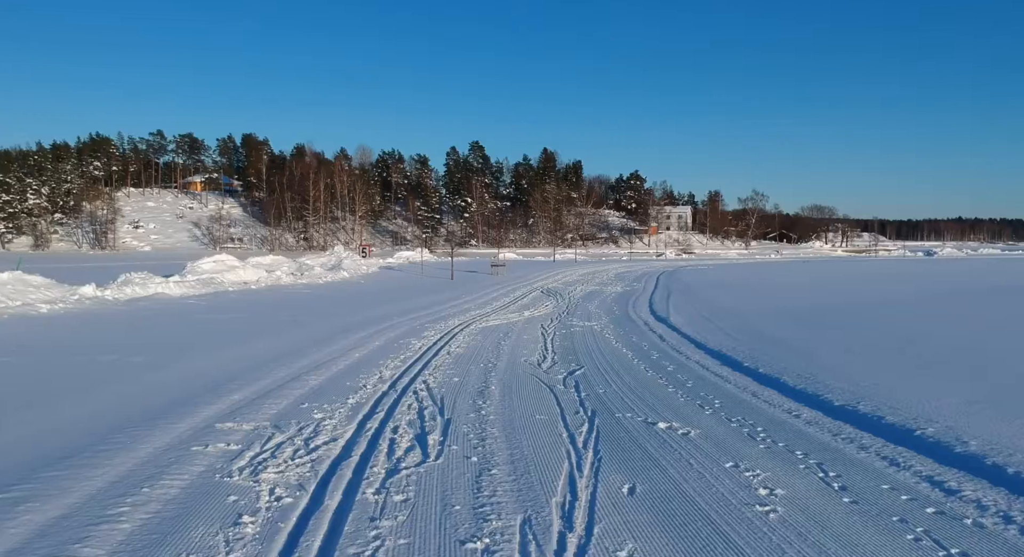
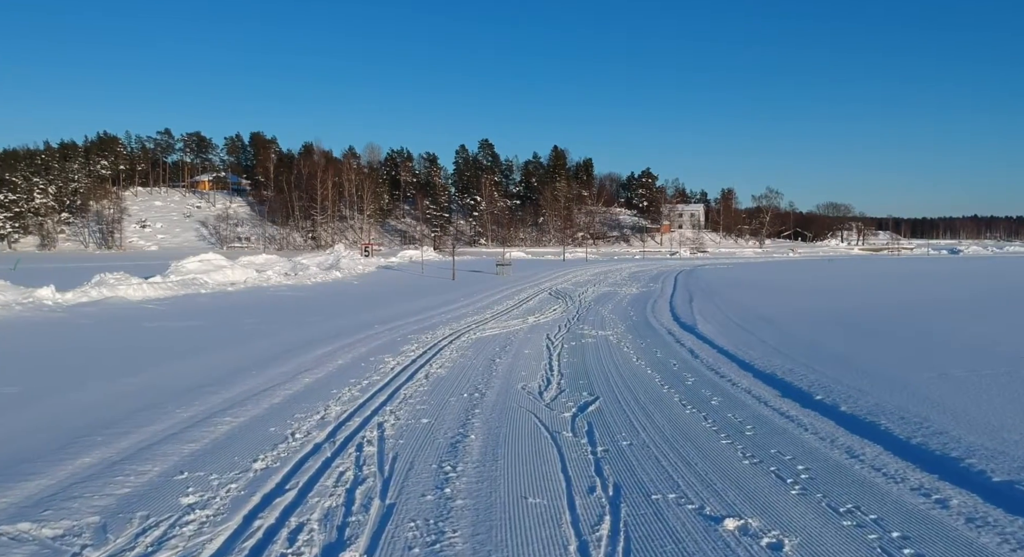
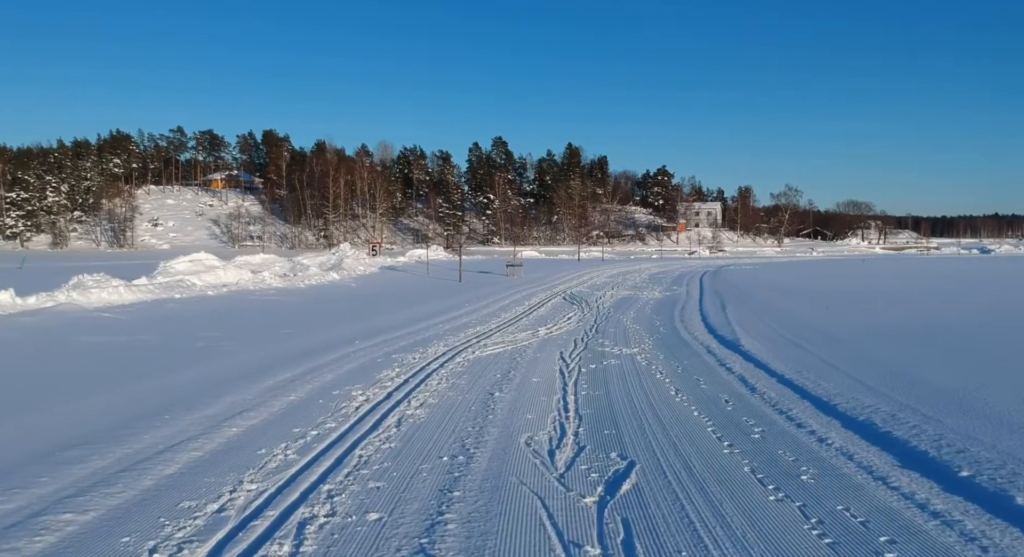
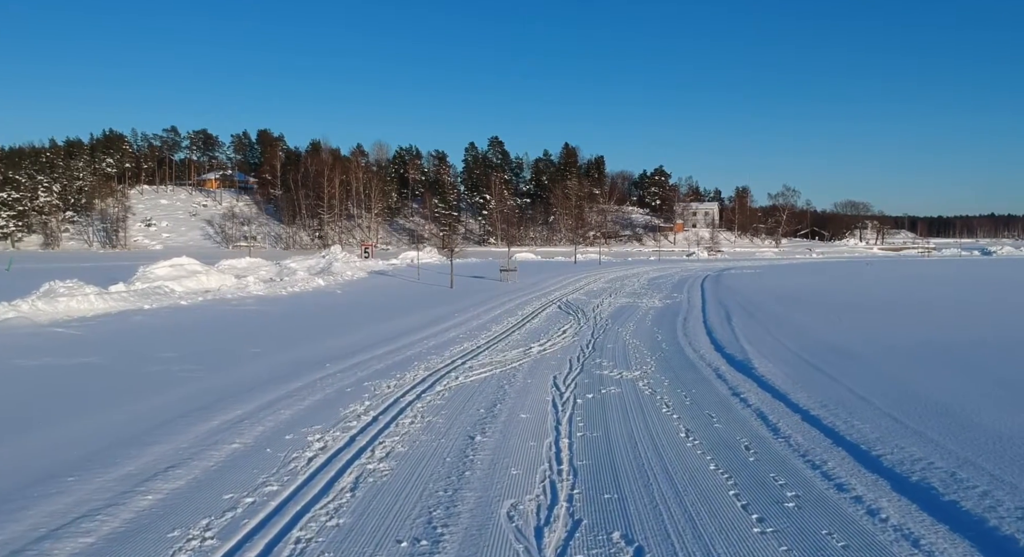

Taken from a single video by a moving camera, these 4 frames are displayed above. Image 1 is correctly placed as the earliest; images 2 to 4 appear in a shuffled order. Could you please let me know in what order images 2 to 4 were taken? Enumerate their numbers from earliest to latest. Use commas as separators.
2, 3, 4
